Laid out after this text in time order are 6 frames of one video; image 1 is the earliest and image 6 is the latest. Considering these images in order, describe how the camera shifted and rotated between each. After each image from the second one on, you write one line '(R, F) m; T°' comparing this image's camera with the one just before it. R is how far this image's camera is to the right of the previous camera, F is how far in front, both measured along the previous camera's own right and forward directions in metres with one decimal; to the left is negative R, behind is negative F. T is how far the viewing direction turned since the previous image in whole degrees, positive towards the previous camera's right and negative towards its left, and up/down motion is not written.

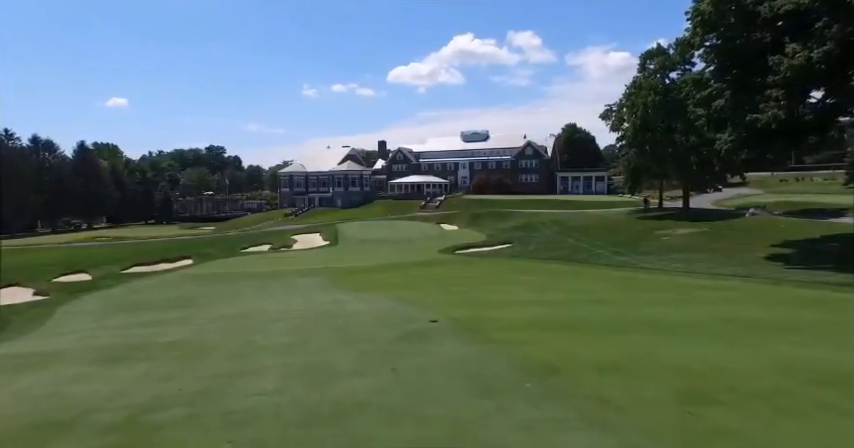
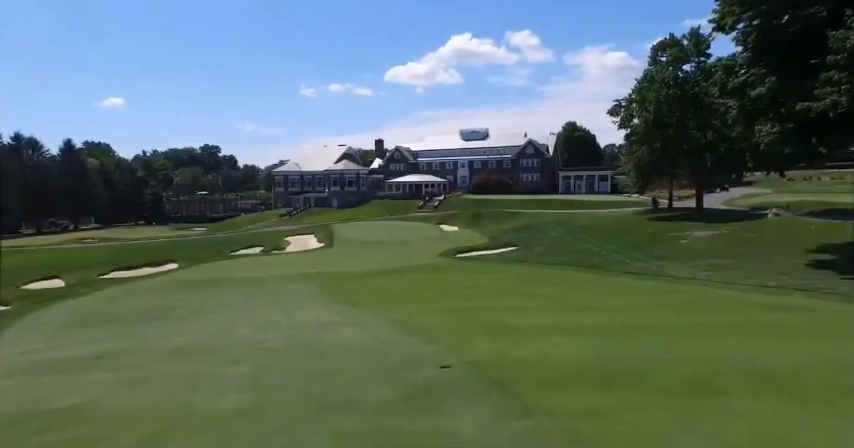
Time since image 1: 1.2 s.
(-0.1, +2.2) m; 0°
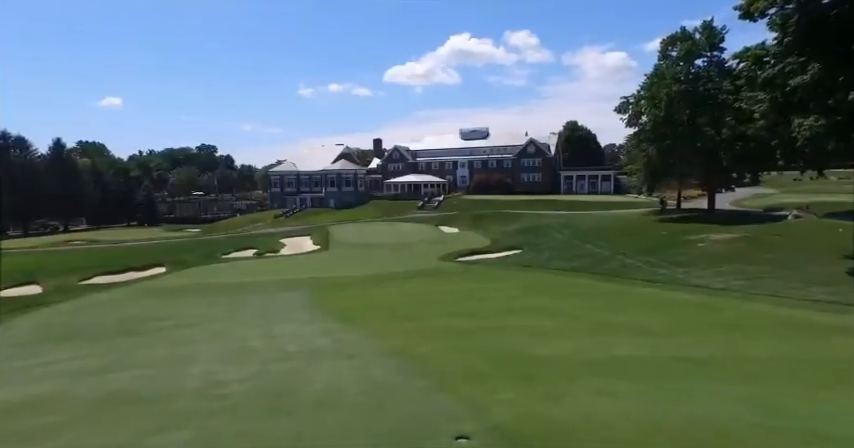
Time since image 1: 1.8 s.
(-0.1, +1.7) m; 0°
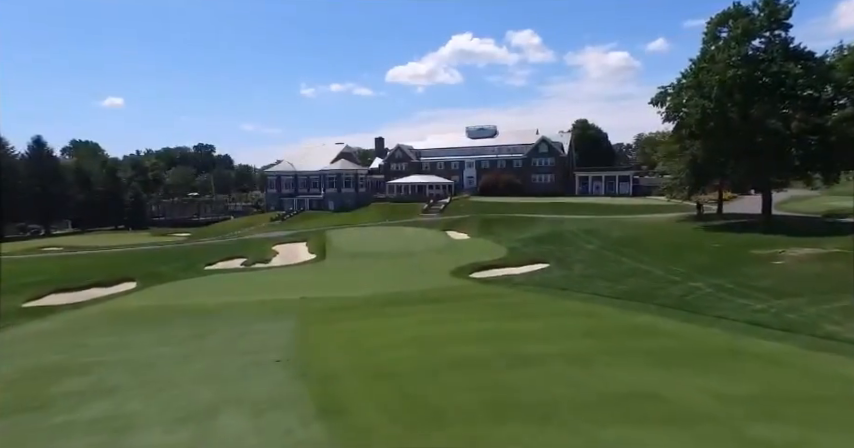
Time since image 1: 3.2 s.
(-0.5, +5.0) m; 0°
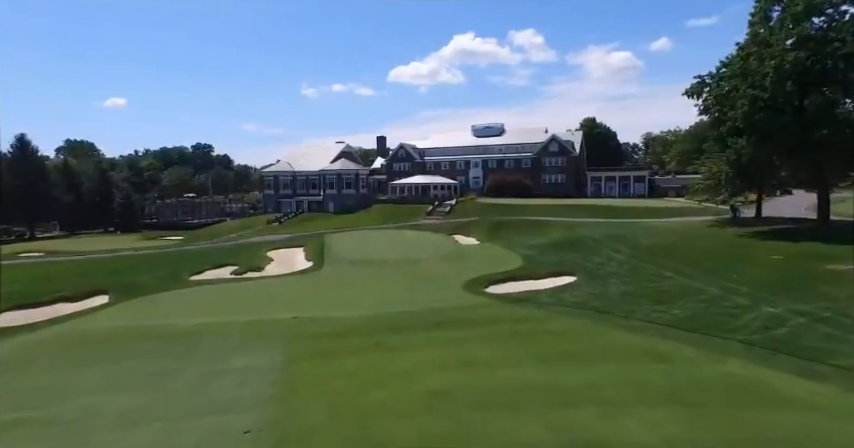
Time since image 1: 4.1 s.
(-0.4, +3.8) m; 0°
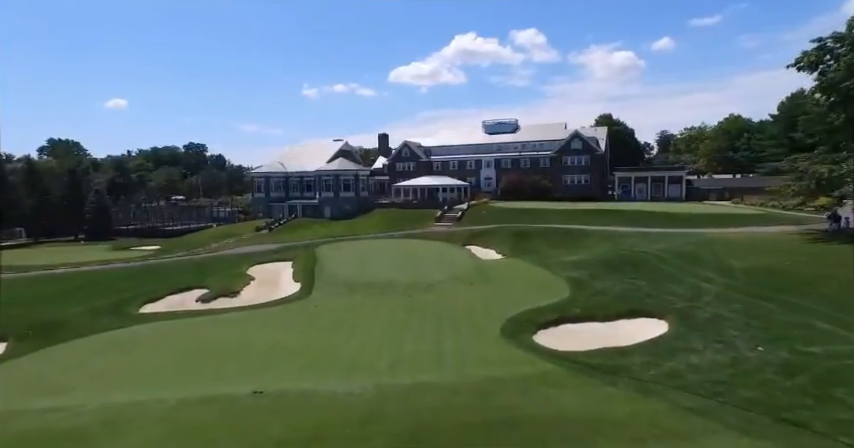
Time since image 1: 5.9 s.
(-0.8, +8.3) m; 0°
